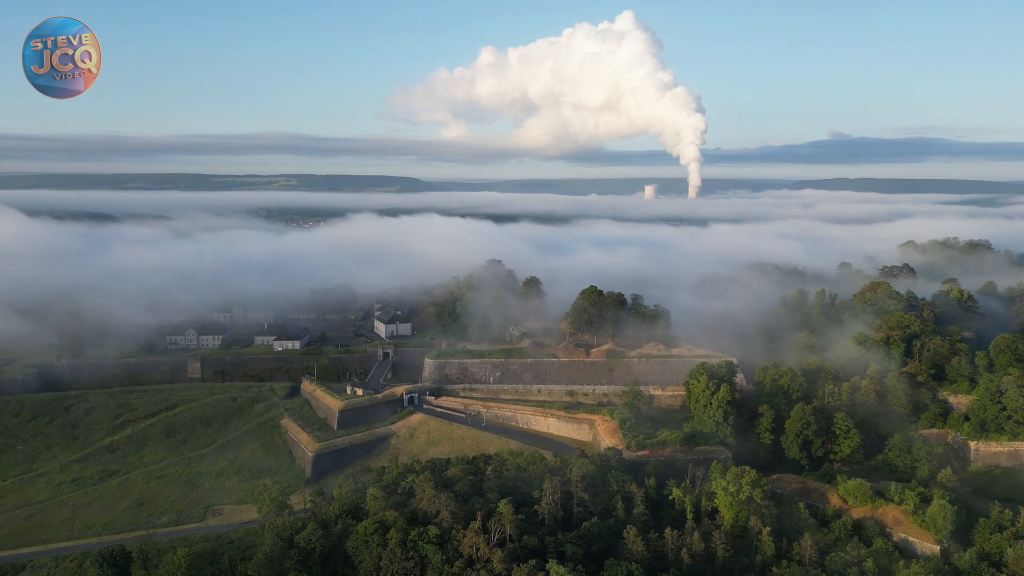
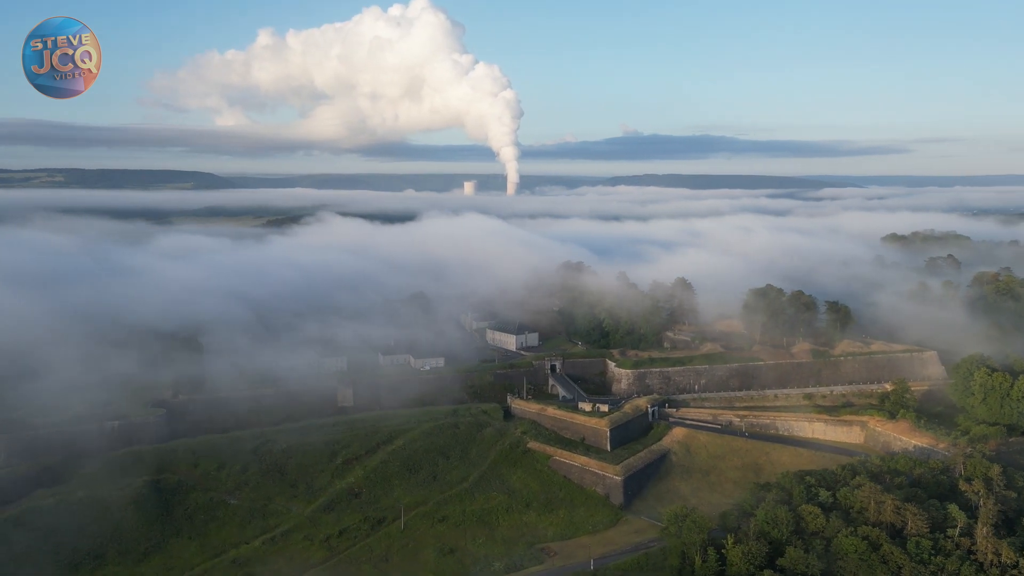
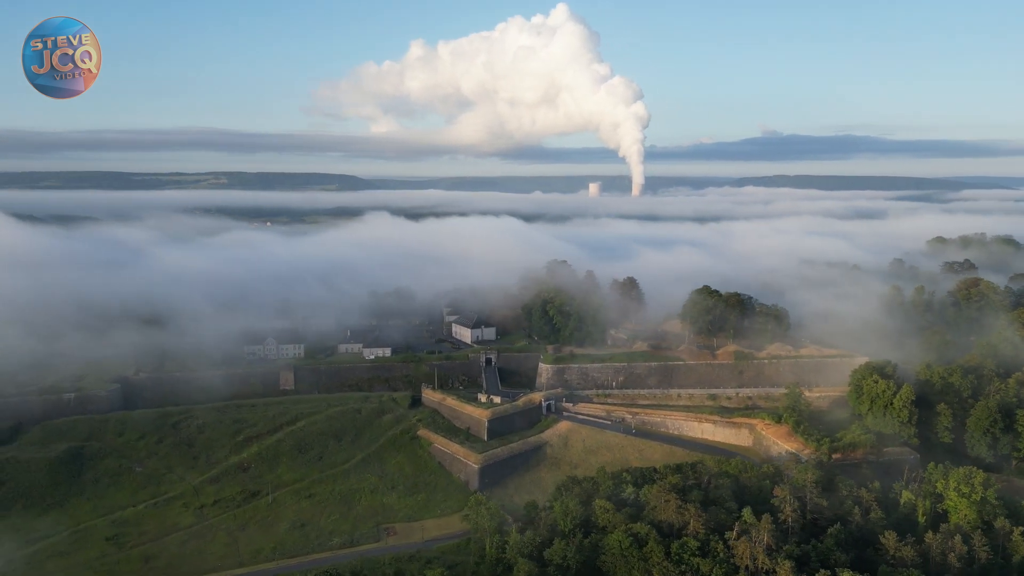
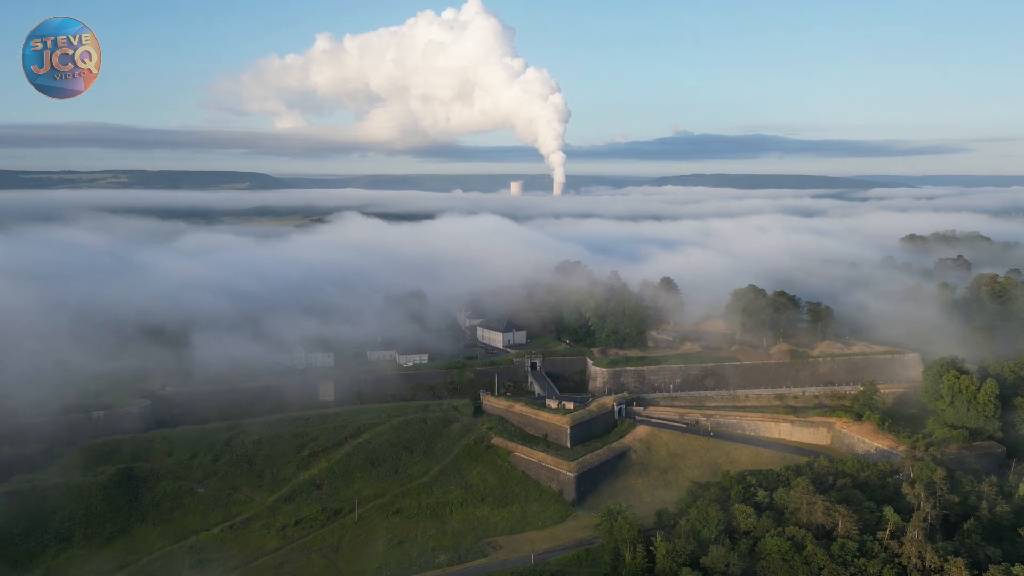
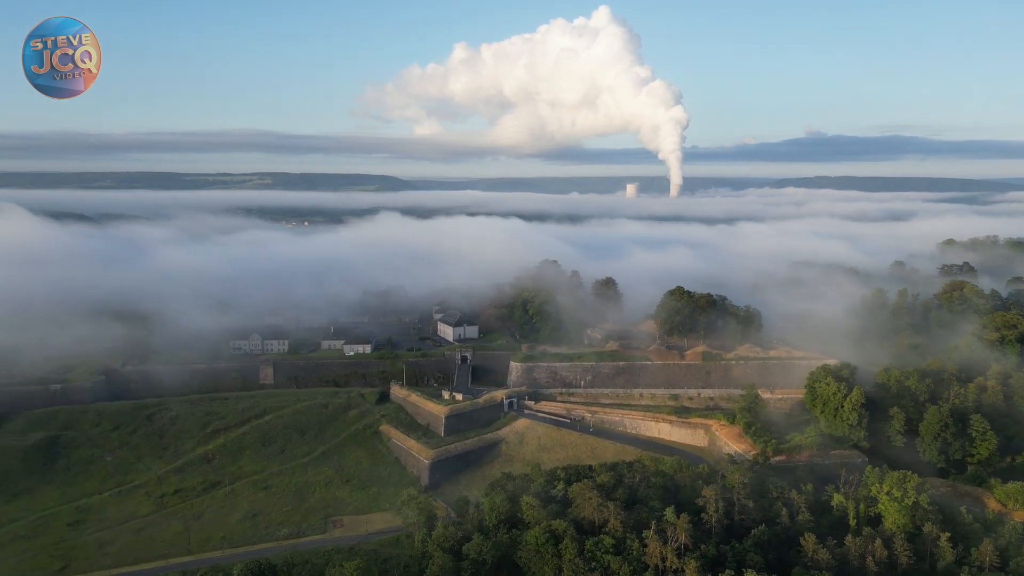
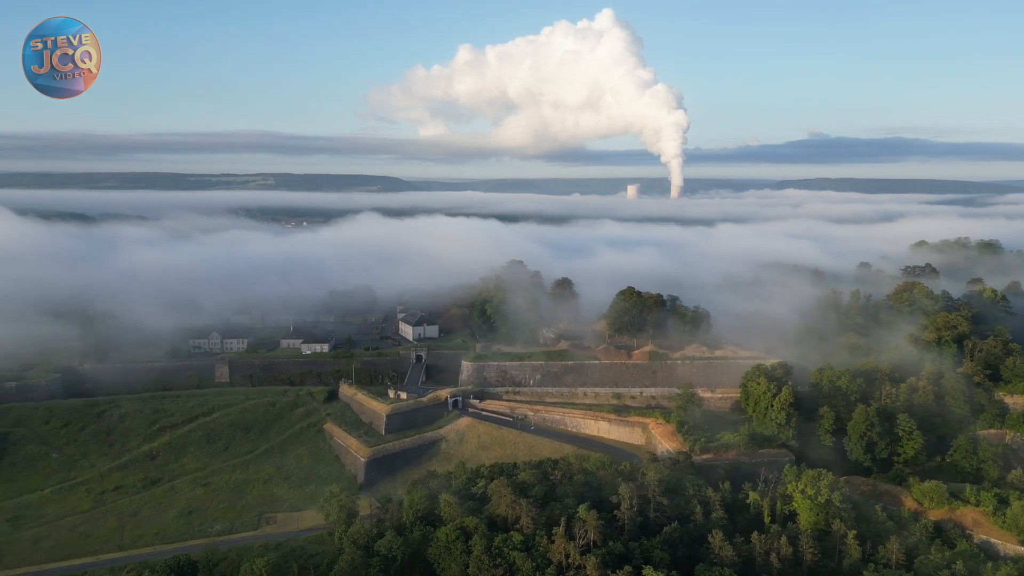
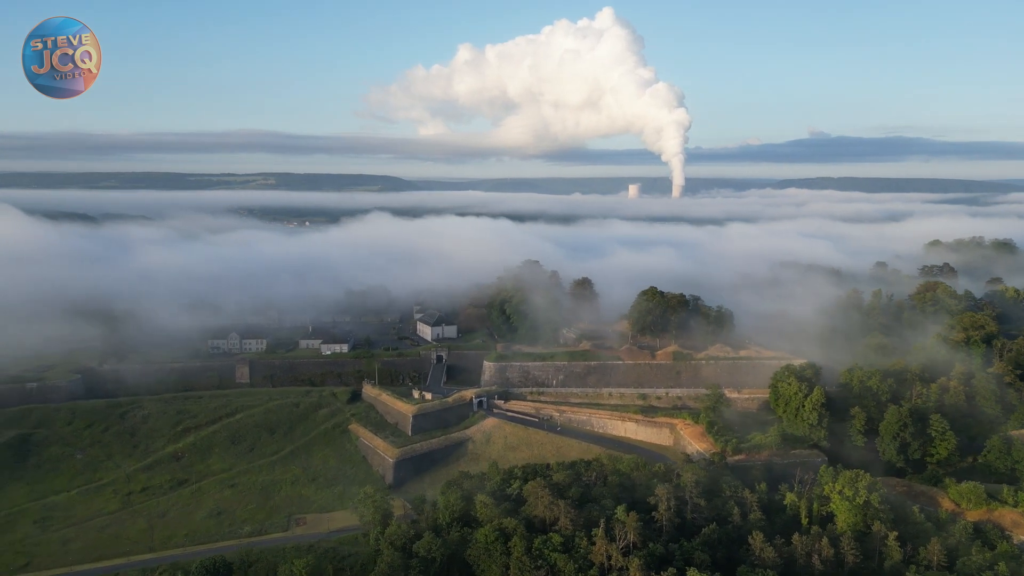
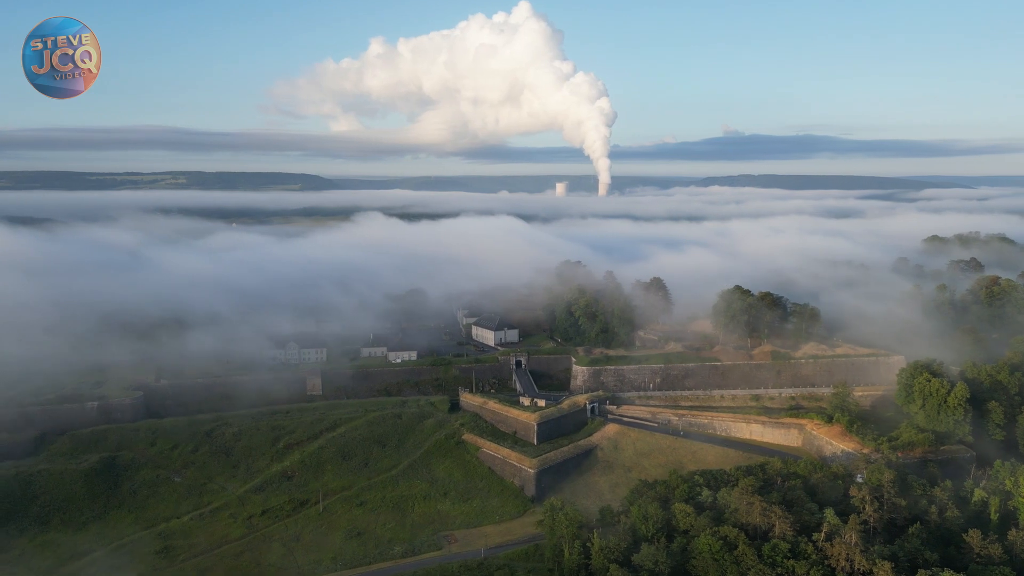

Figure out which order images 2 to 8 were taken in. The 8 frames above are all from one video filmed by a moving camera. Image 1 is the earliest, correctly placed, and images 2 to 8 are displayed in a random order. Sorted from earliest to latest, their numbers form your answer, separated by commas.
6, 7, 5, 3, 8, 4, 2
